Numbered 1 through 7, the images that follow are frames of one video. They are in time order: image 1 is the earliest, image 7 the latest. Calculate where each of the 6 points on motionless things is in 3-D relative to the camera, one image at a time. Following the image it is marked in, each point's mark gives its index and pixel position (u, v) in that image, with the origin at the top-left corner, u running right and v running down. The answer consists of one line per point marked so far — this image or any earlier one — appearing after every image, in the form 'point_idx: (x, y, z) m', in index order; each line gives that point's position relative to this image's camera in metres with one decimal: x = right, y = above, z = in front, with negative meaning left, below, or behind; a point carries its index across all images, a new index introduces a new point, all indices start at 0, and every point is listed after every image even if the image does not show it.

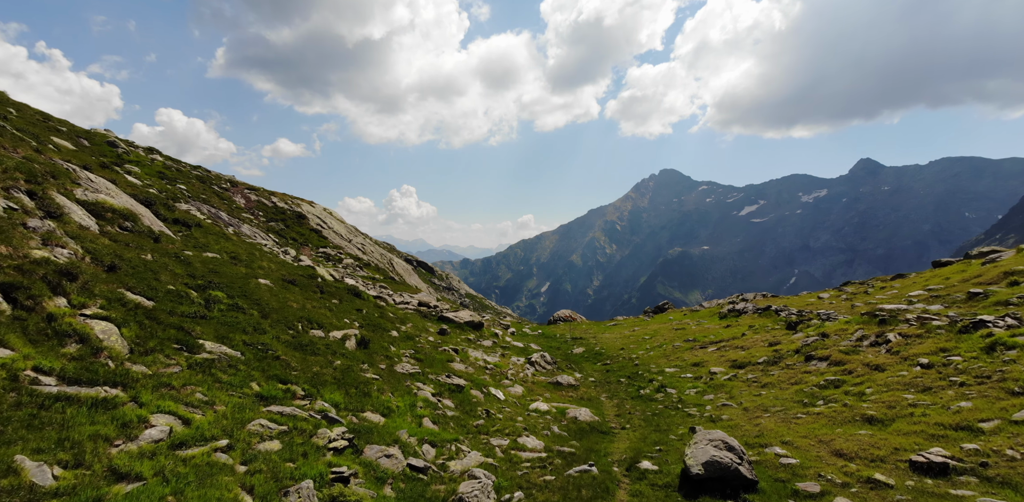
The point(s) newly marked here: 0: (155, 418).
0: (-11.0, -5.2, +16.8) m
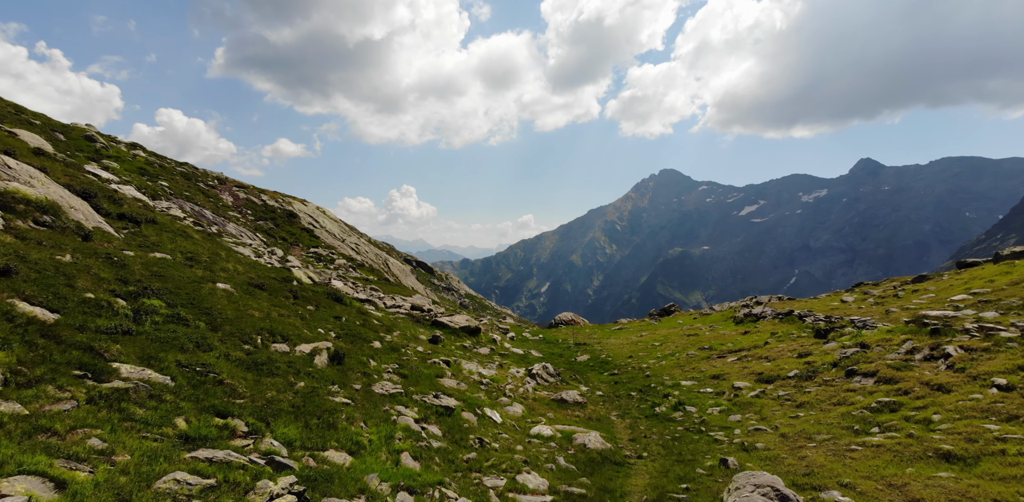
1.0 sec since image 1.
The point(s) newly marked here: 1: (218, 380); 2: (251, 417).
0: (-11.1, -5.1, +12.2) m
1: (-10.6, -4.6, +19.8) m
2: (-8.8, -5.6, +18.7) m
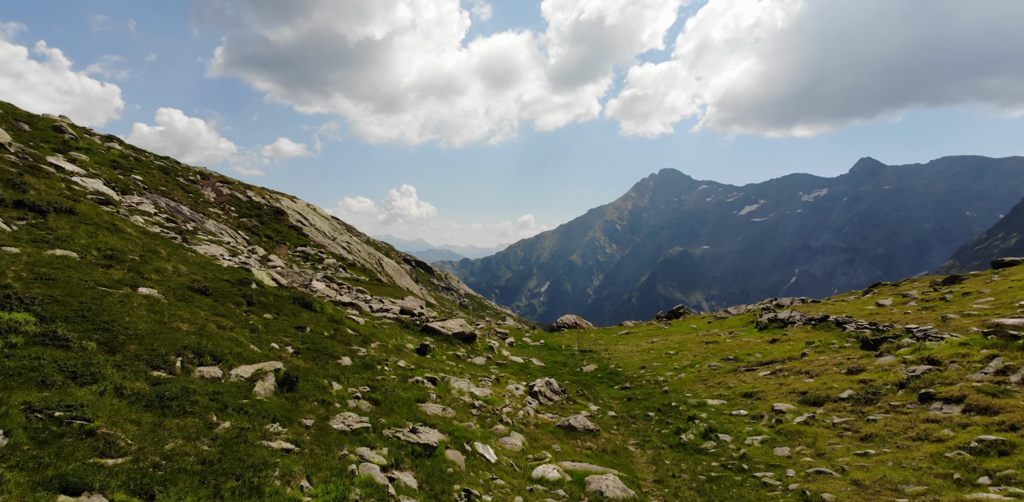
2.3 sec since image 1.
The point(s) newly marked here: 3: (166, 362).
0: (-11.2, -5.0, +6.3) m
1: (-10.7, -4.5, +13.9) m
2: (-8.9, -5.5, +12.8) m
3: (-11.6, -3.8, +18.5) m
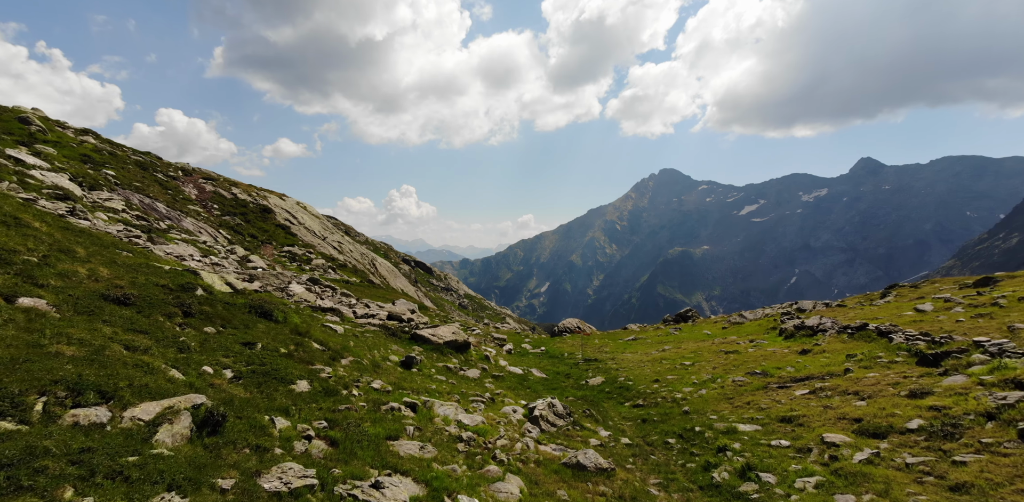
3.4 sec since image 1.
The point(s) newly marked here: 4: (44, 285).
0: (-11.4, -5.0, +1.0) m
1: (-10.9, -4.4, +8.6) m
2: (-9.1, -5.4, +7.5) m
3: (-11.8, -3.7, +13.1) m
4: (-16.6, -1.2, +19.7) m
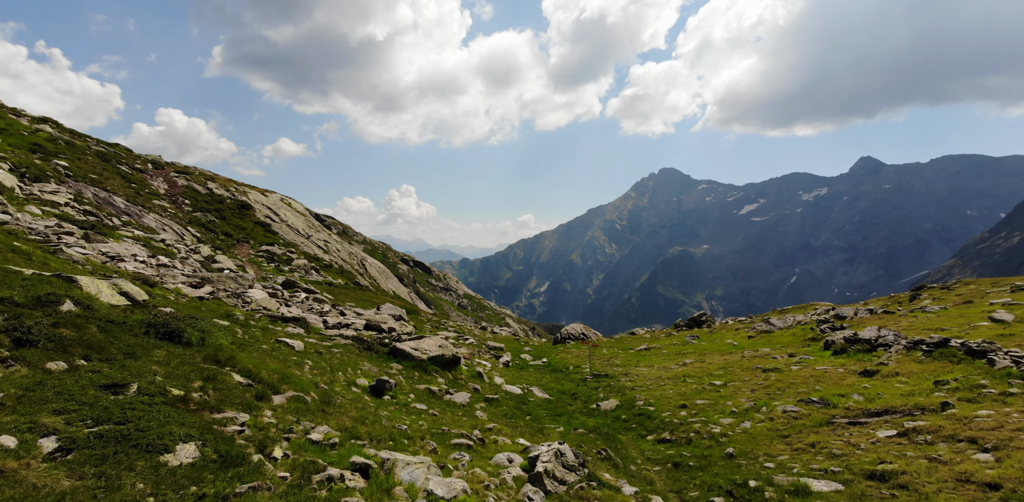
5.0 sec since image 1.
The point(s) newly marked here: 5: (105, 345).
0: (-11.6, -4.9, -6.8) m
1: (-11.1, -4.4, +0.8) m
2: (-9.3, -5.4, -0.3) m
3: (-12.0, -3.7, +5.4) m
4: (-16.8, -1.2, +11.9) m
5: (-13.7, -3.1, +18.8) m
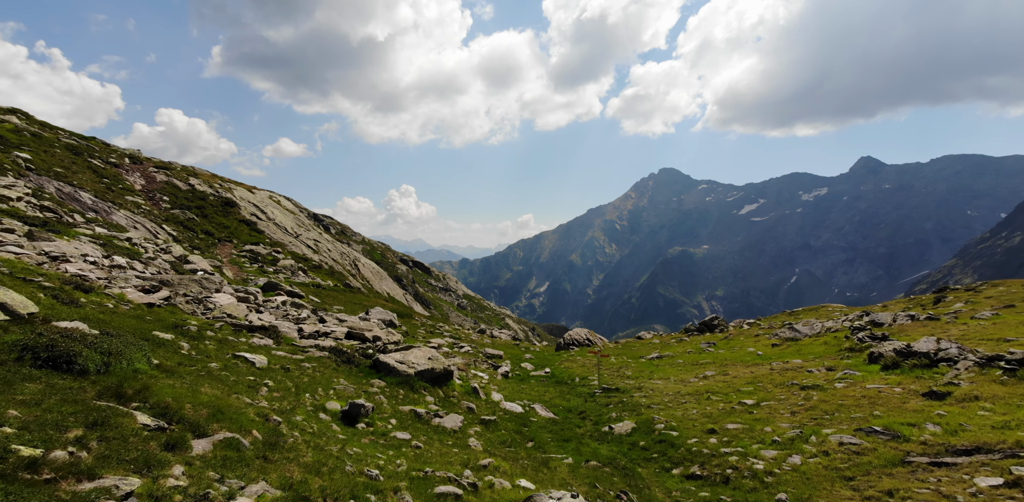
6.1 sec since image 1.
0: (-11.6, -4.8, -12.2) m
1: (-11.1, -4.3, -4.6) m
2: (-9.4, -5.3, -5.7) m
3: (-12.1, -3.6, 0.0) m
4: (-16.8, -1.1, +6.5) m
5: (-13.7, -3.1, +13.4) m
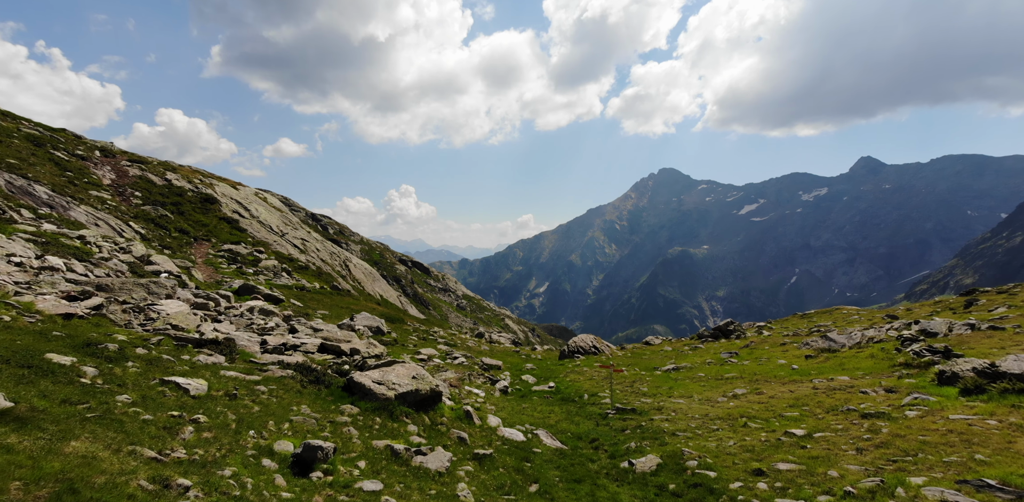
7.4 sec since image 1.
0: (-11.6, -4.8, -18.3) m
1: (-11.1, -4.2, -10.7) m
2: (-9.4, -5.2, -11.8) m
3: (-12.1, -3.6, -6.1) m
4: (-16.8, -1.0, +0.4) m
5: (-13.7, -3.0, +7.3) m
